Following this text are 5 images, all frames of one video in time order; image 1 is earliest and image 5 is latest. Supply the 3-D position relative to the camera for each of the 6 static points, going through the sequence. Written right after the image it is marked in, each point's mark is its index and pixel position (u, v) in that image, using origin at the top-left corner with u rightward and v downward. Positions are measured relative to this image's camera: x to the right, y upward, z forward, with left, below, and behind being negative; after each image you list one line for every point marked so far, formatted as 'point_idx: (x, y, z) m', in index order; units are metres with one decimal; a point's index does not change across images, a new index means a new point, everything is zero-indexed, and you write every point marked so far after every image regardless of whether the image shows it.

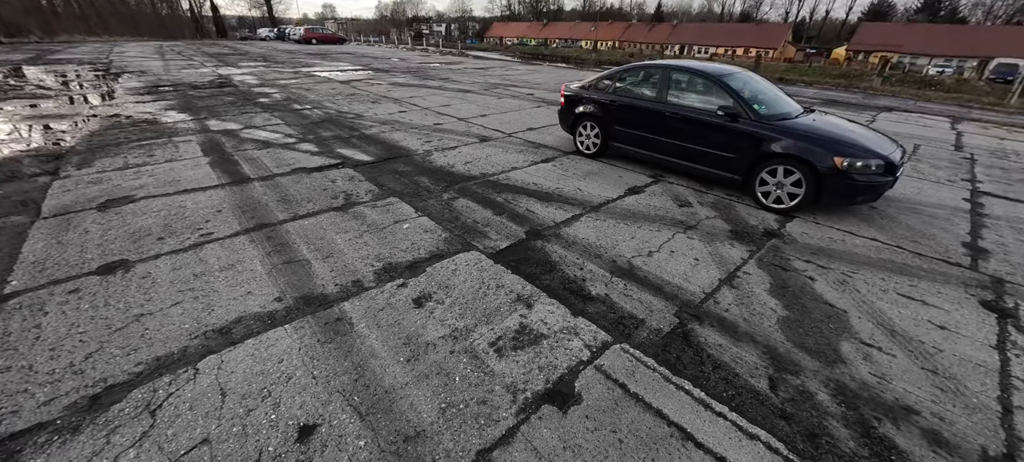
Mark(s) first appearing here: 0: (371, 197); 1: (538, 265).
0: (-1.8, +0.4, +4.9) m
1: (+0.2, -0.3, +3.7) m
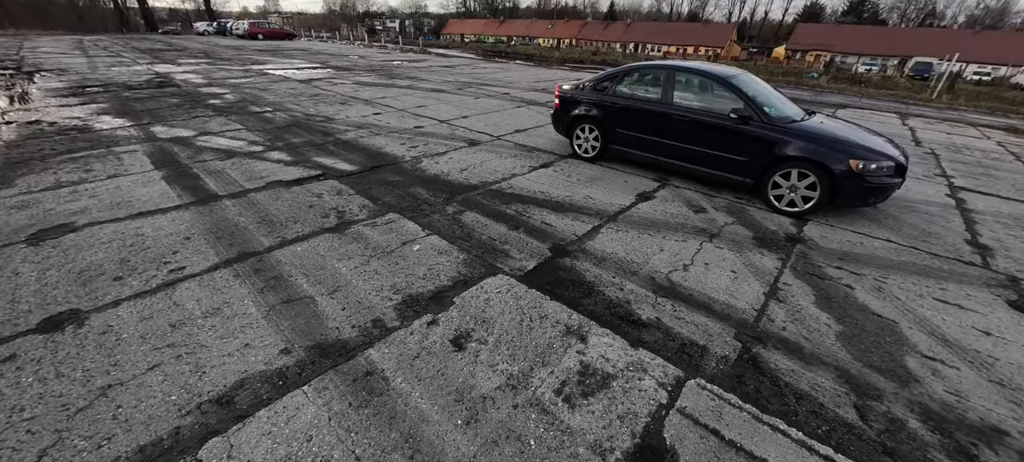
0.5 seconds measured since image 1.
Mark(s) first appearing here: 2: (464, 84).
0: (-1.6, +0.2, +4.3) m
1: (+0.5, -0.5, +3.3) m
2: (-1.6, +5.0, +13.2) m
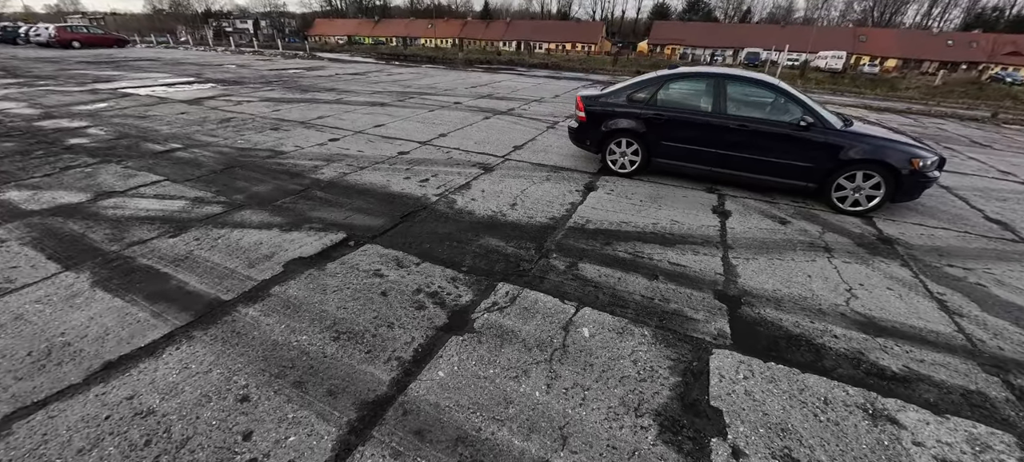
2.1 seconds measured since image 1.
0: (-0.4, -0.5, +3.2) m
1: (+2.1, -0.8, +2.8) m
2: (-3.4, +4.1, +11.7) m
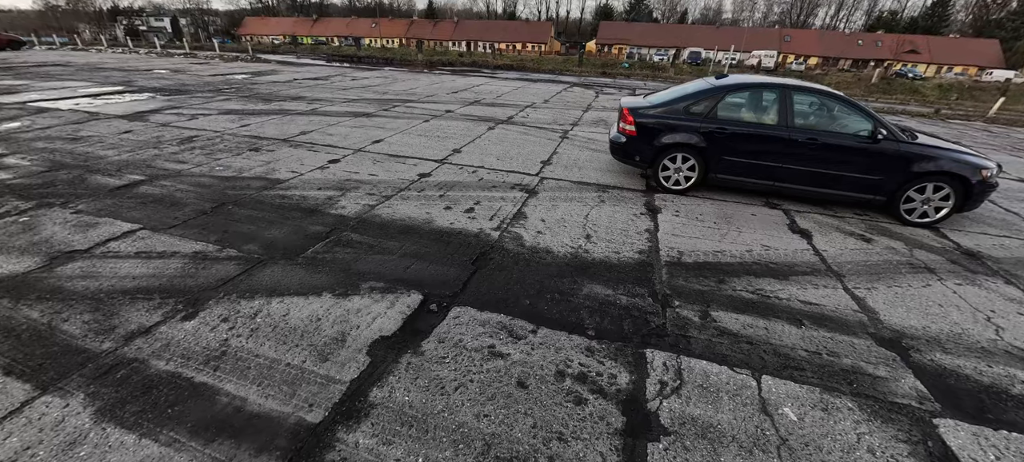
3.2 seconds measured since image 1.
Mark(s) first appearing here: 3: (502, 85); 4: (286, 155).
0: (+0.7, -0.9, +2.6) m
1: (+3.1, -1.1, +2.5) m
2: (-3.6, +3.5, +10.6) m
3: (-0.4, +5.4, +14.4) m
4: (-3.6, +1.2, +6.2) m
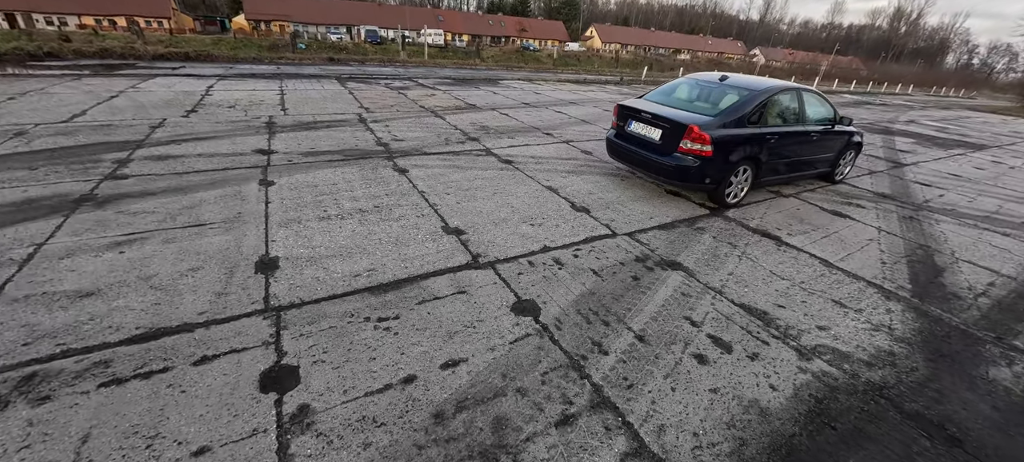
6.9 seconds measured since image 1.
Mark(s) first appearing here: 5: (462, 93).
0: (+3.9, -1.3, +2.1) m
1: (+5.7, -0.7, +3.6) m
2: (-5.6, +0.9, +4.7) m
3: (-6.4, +3.4, +9.3) m
4: (-2.1, -1.0, +1.8) m
5: (-1.4, +3.8, +10.9) m
